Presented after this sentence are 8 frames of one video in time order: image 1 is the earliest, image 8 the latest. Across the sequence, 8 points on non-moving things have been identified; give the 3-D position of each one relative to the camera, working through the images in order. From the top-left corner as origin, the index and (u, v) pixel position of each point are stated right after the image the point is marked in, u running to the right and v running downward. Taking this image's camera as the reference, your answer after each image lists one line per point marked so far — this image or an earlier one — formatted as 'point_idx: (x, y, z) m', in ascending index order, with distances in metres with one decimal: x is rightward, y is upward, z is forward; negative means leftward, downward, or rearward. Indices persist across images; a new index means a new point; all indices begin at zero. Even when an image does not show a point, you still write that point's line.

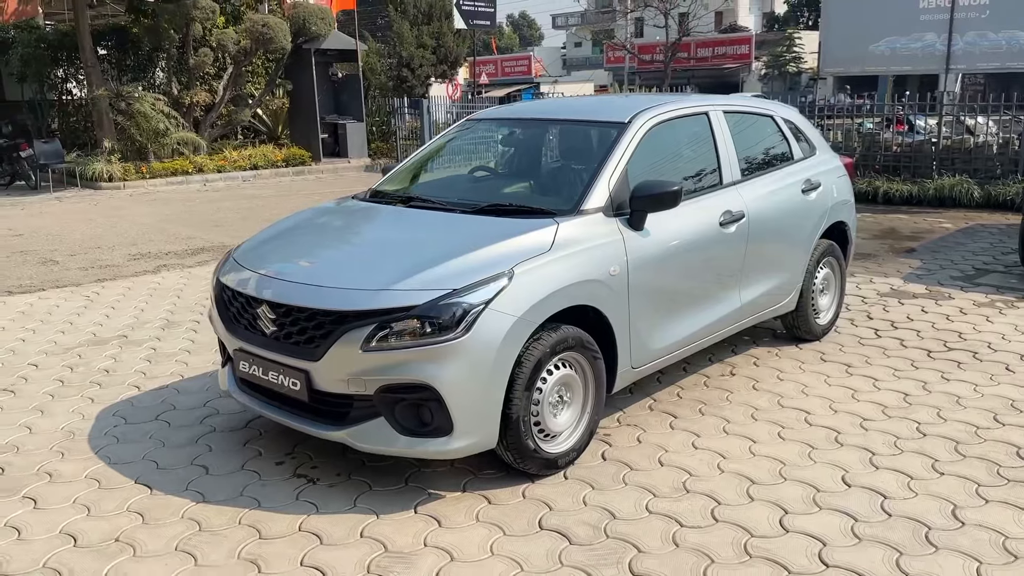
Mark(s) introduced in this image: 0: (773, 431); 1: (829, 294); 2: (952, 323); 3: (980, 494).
0: (+1.3, -0.7, +4.3) m
1: (+2.1, 0.0, +5.9) m
2: (+3.1, -0.3, +6.2) m
3: (+1.9, -0.9, +3.6) m
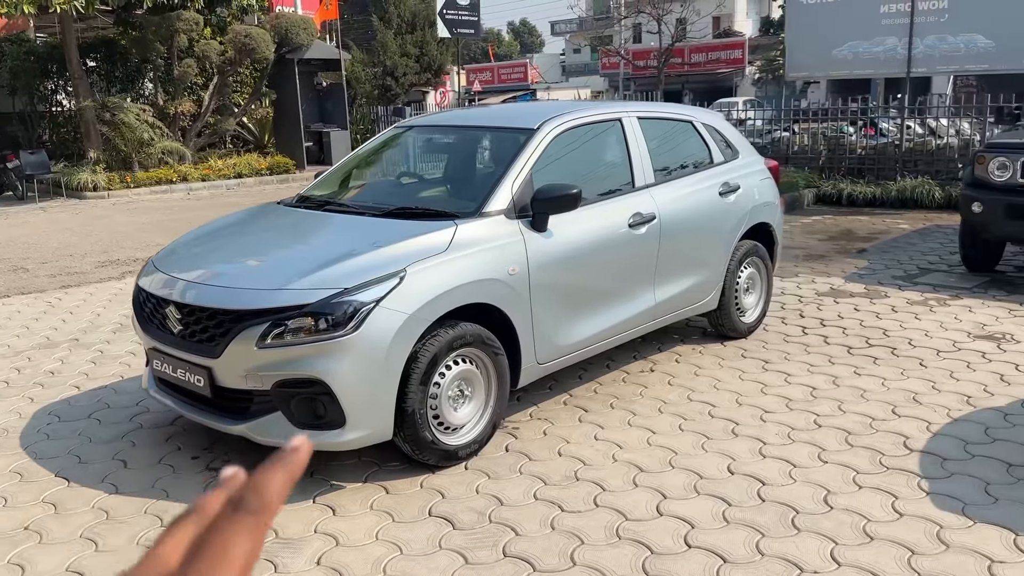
0: (+0.8, -0.7, +4.5) m
1: (+1.7, 0.0, +6.0) m
2: (+2.7, -0.2, +6.3) m
3: (+1.5, -0.8, +3.8) m
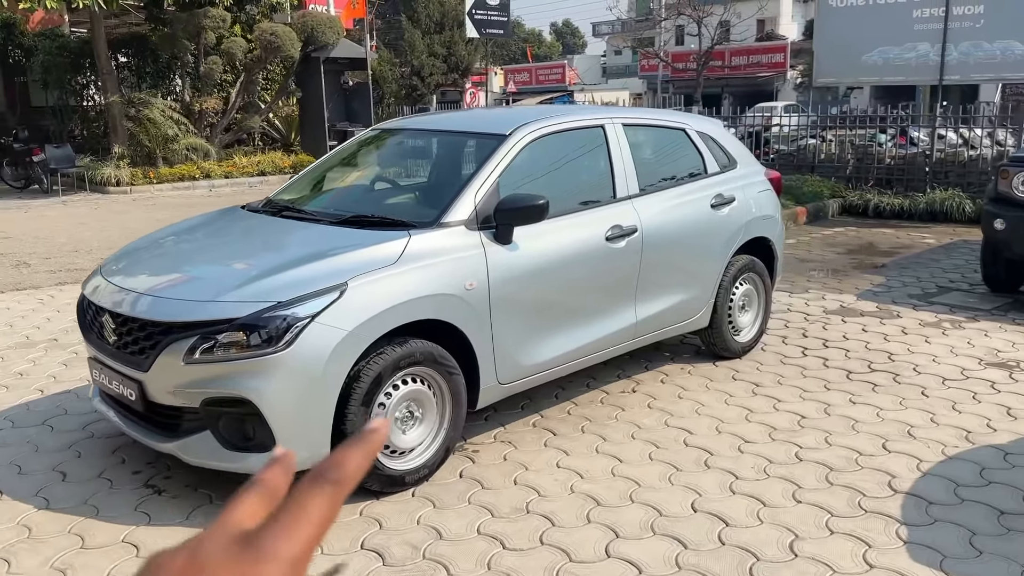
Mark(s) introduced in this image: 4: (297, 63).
0: (+0.6, -0.8, +4.2) m
1: (+1.6, -0.1, +5.7) m
2: (+2.6, -0.4, +6.0) m
3: (+1.3, -0.9, +3.5) m
4: (-4.4, +4.6, +17.8) m
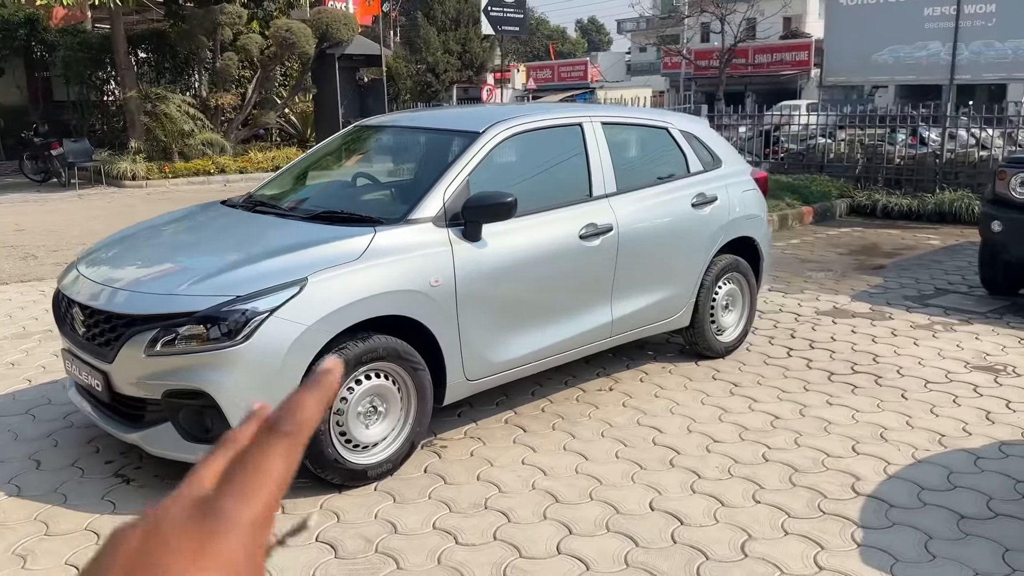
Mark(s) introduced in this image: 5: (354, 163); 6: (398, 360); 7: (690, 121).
0: (+0.5, -0.8, +4.2) m
1: (+1.5, -0.1, +5.7) m
2: (+2.4, -0.4, +5.9) m
3: (+1.1, -0.9, +3.5) m
4: (-4.1, +4.7, +17.9) m
5: (-0.9, +0.7, +4.9) m
6: (-0.5, -0.3, +3.8) m
7: (+1.1, +1.1, +5.6) m
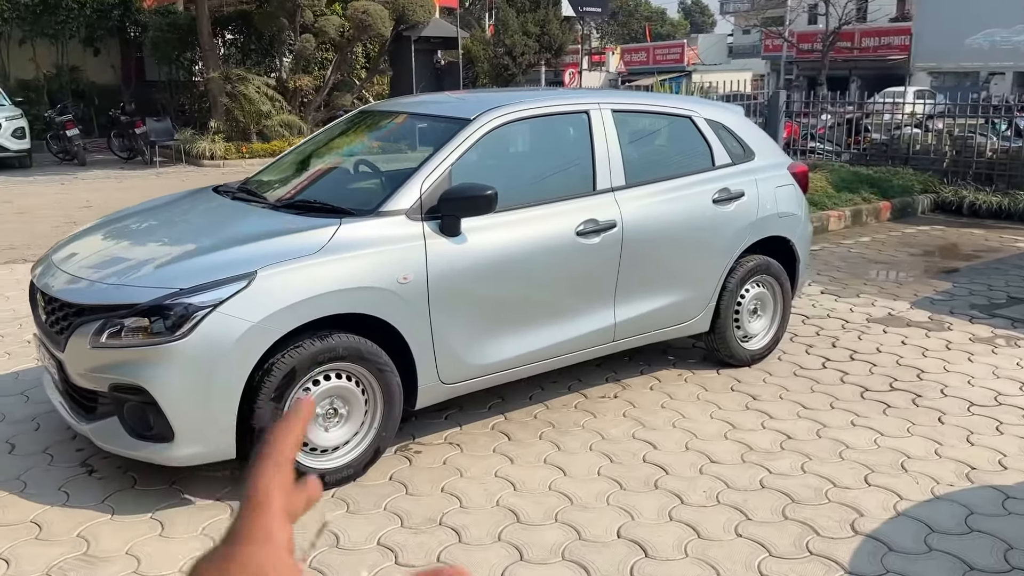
0: (+0.4, -0.8, +3.9) m
1: (+1.5, -0.2, +5.3) m
2: (+2.5, -0.4, +5.4) m
3: (+0.9, -1.0, +3.1) m
4: (-2.5, +5.0, +17.9) m
5: (-0.9, +0.7, +4.7) m
6: (-0.6, -0.3, +3.6) m
7: (+1.2, +1.0, +5.1) m
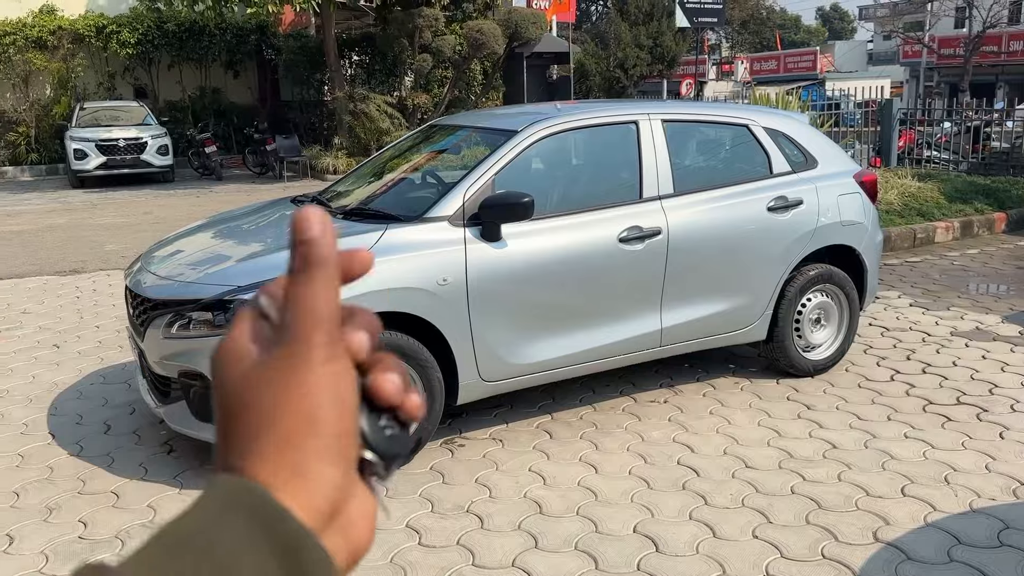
0: (+0.5, -0.8, +4.0) m
1: (+1.9, -0.2, +5.2) m
2: (+2.9, -0.5, +5.2) m
3: (+0.9, -1.0, +3.1) m
4: (-0.2, +4.8, +18.4) m
5: (-0.5, +0.7, +5.0) m
6: (-0.5, -0.3, +3.9) m
7: (+1.6, +1.0, +5.1) m
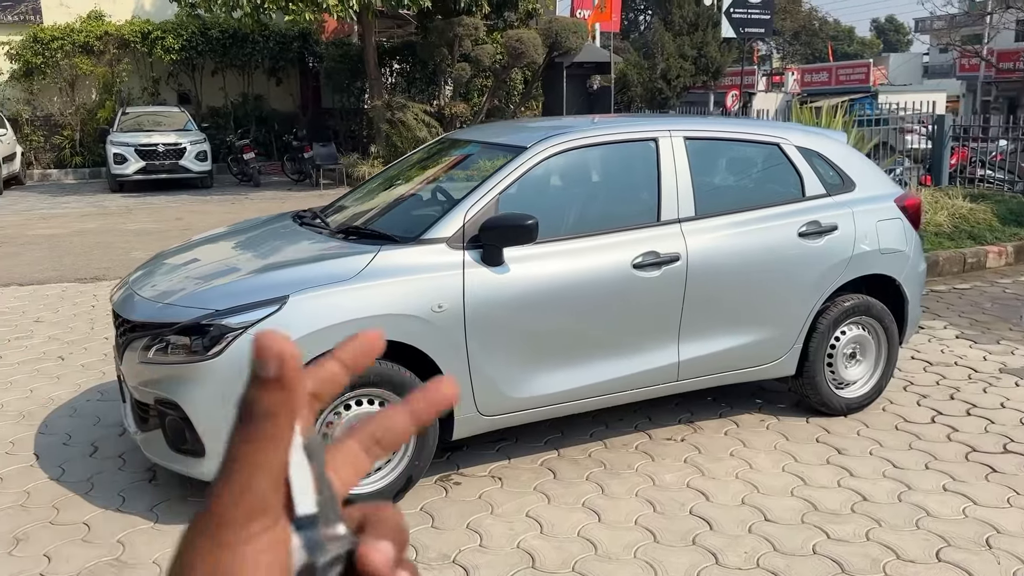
0: (+0.5, -0.9, +3.7) m
1: (+1.9, -0.4, +4.8) m
2: (+2.9, -0.7, +4.7) m
3: (+0.9, -1.1, +2.8) m
4: (+0.6, +4.6, +18.1) m
5: (-0.5, +0.6, +4.8) m
6: (-0.5, -0.4, +3.6) m
7: (+1.7, +0.8, +4.8) m
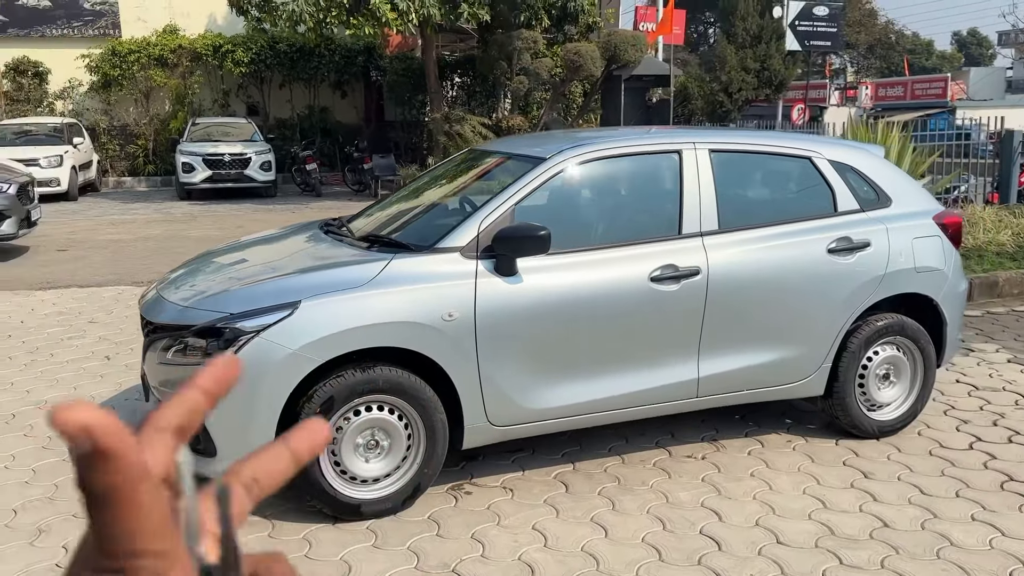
0: (+0.6, -1.0, +3.6) m
1: (+2.1, -0.5, +4.7) m
2: (+3.0, -0.8, +4.5) m
3: (+0.8, -1.2, +2.7) m
4: (+1.9, +4.3, +18.1) m
5: (-0.3, +0.6, +4.8) m
6: (-0.5, -0.4, +3.6) m
7: (+1.8, +0.7, +4.6) m
